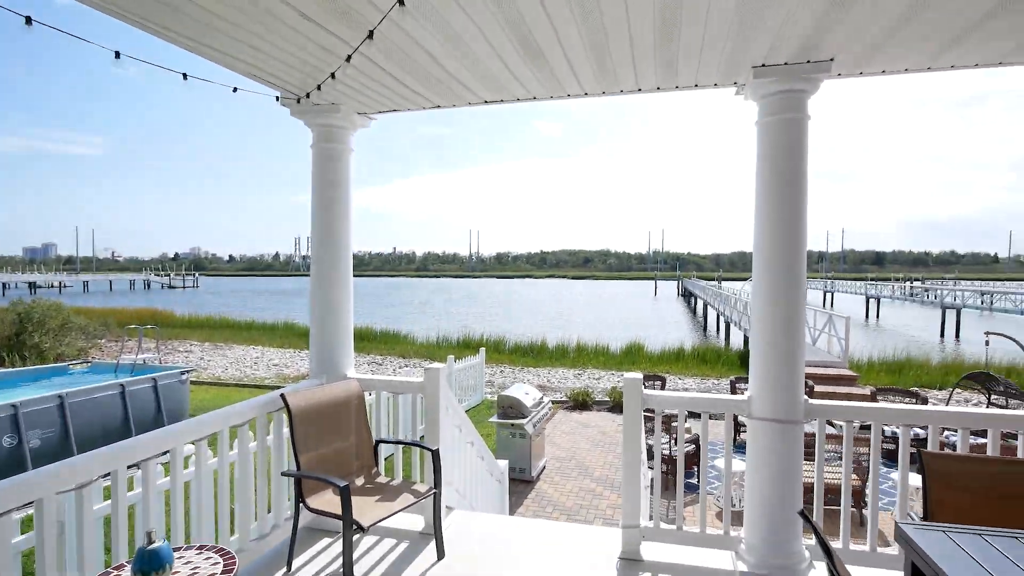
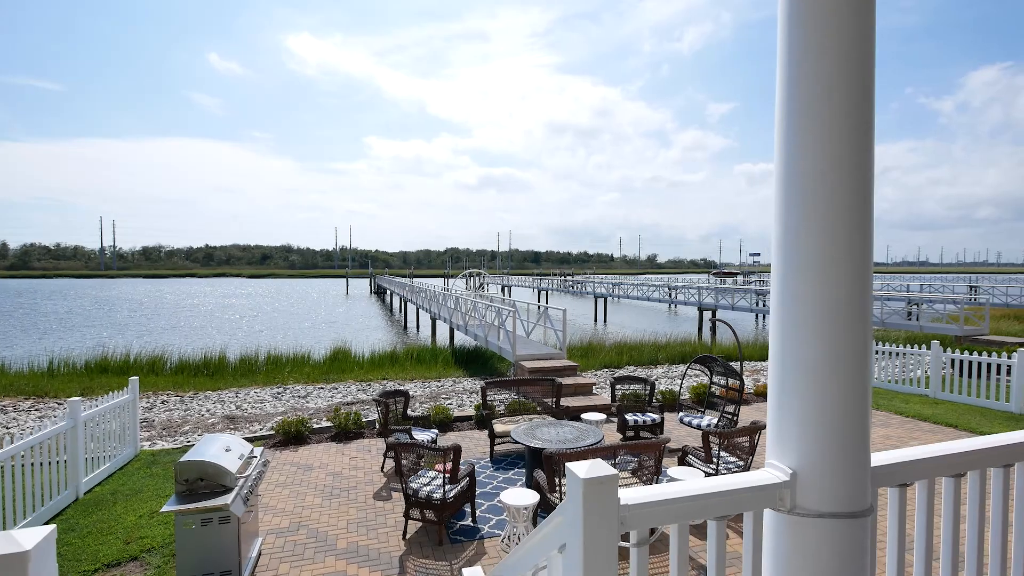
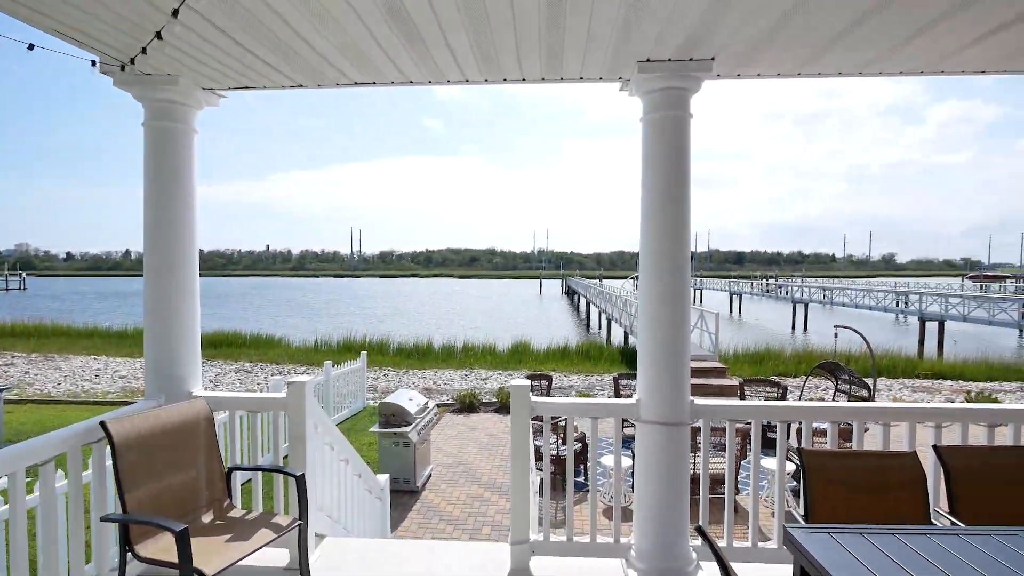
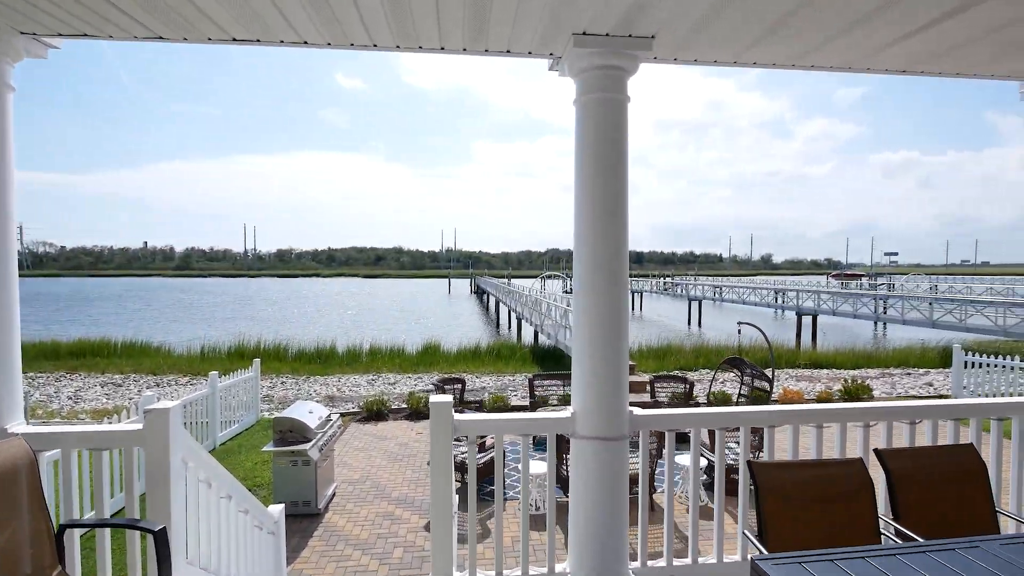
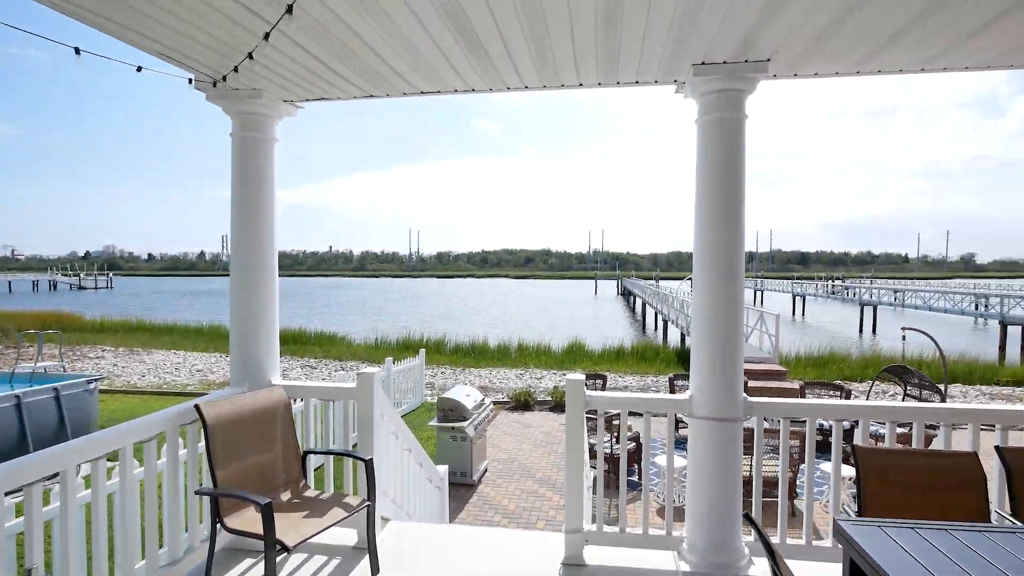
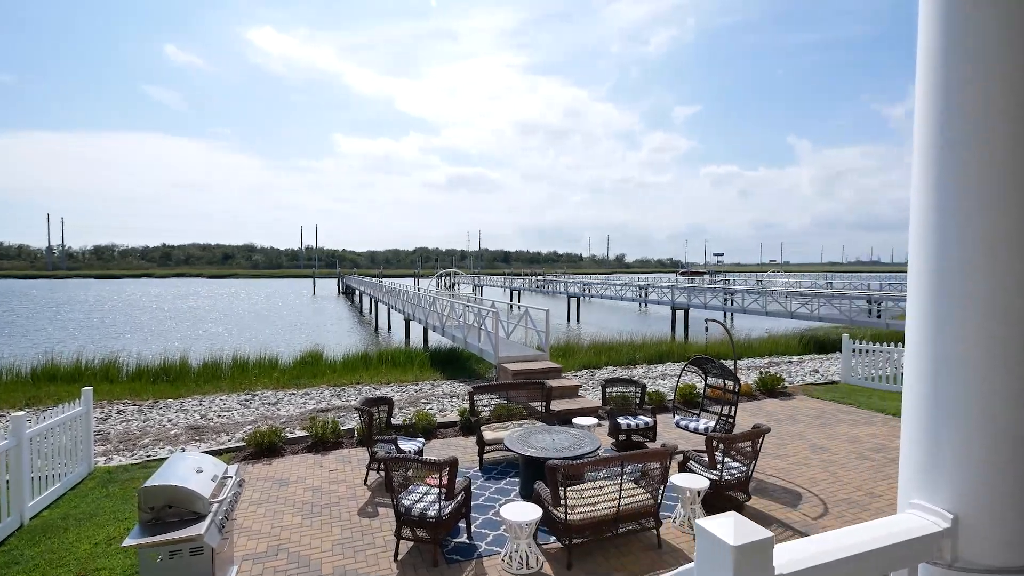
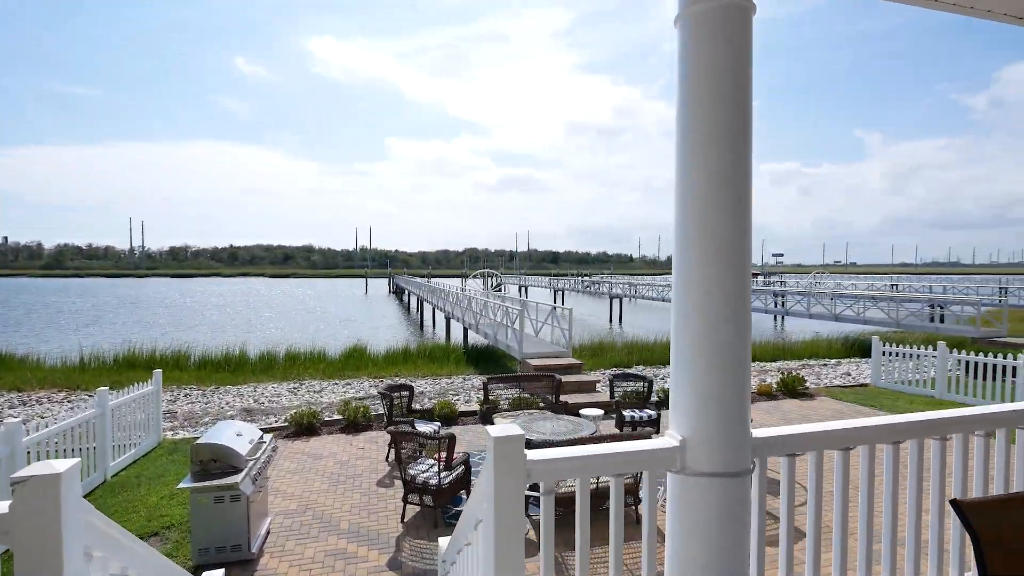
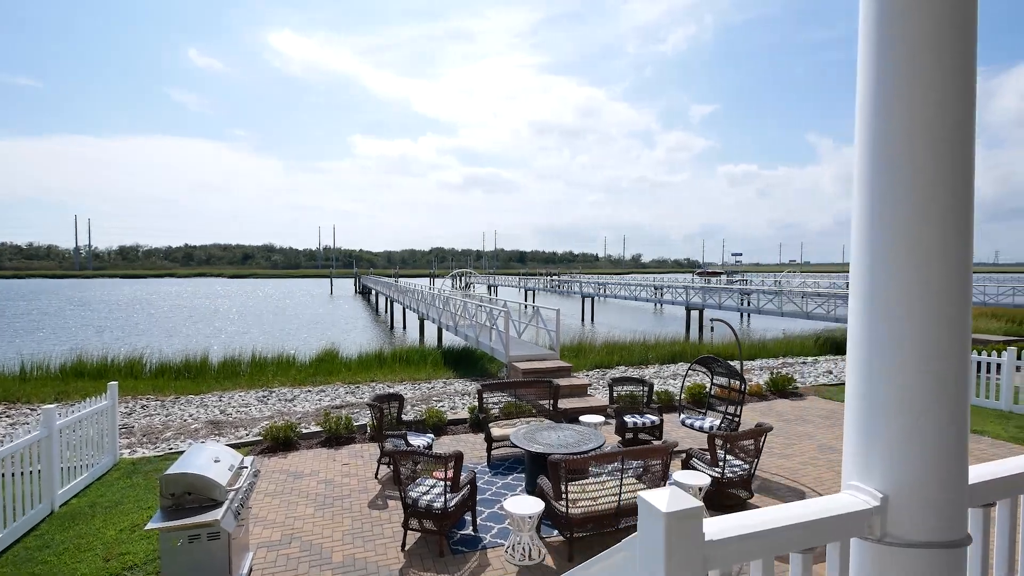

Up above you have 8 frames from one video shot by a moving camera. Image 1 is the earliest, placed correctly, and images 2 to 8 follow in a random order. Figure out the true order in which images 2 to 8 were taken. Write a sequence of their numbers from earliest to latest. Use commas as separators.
5, 3, 4, 7, 2, 8, 6
